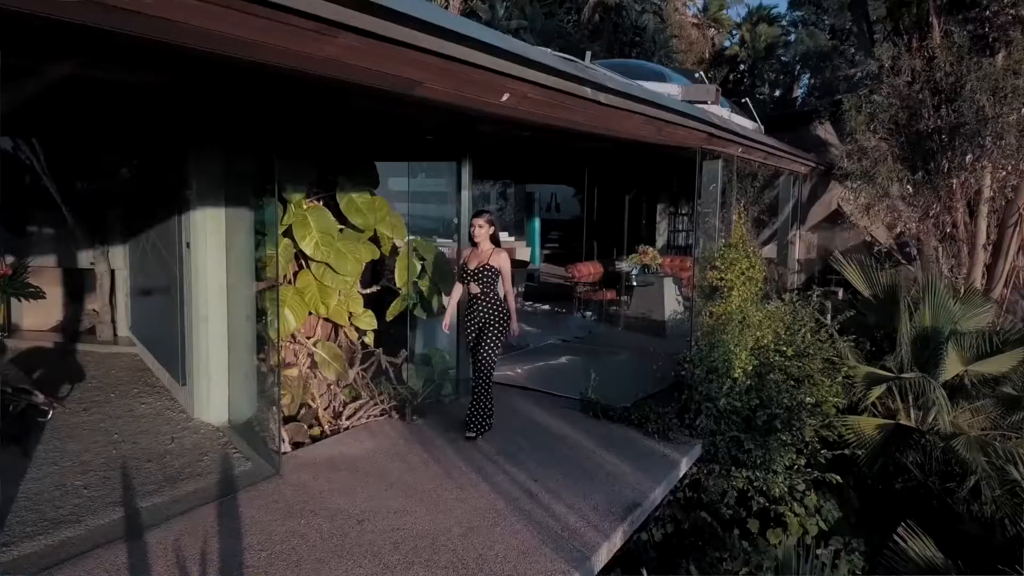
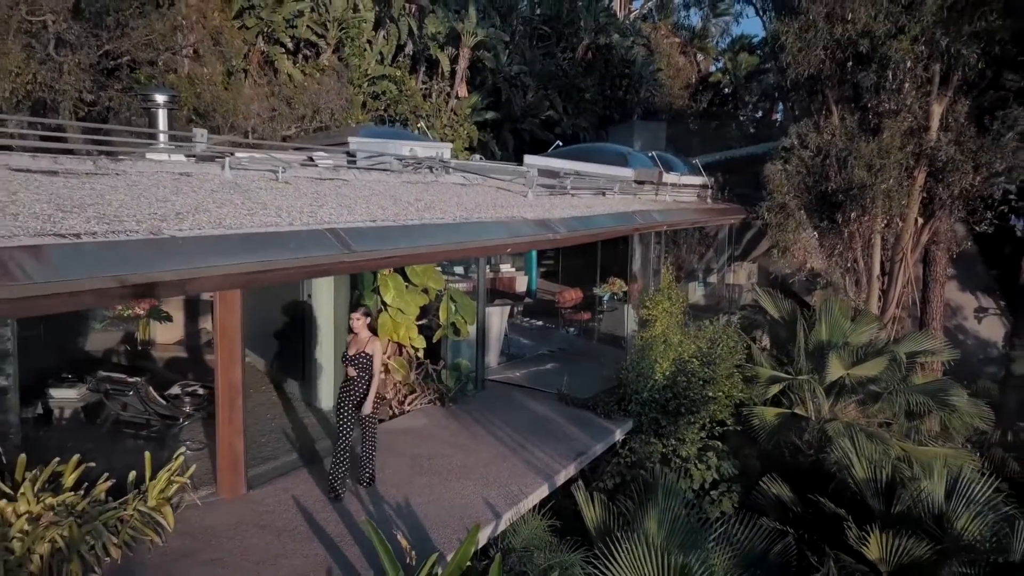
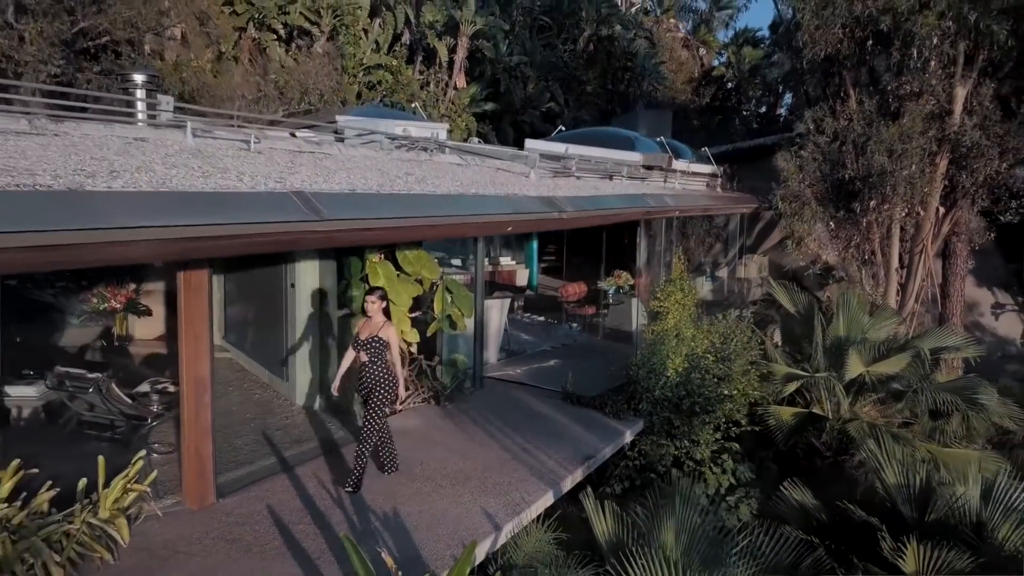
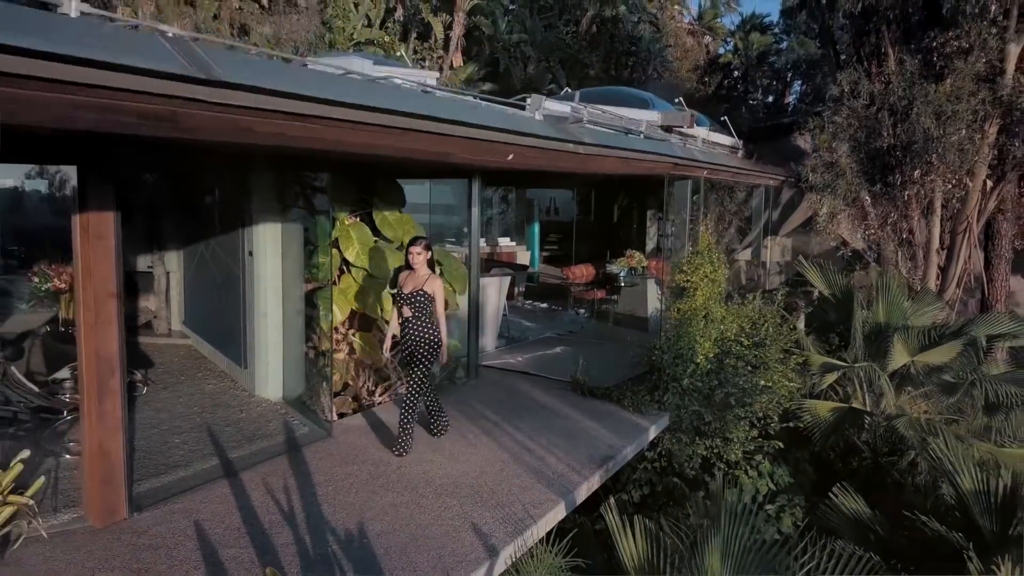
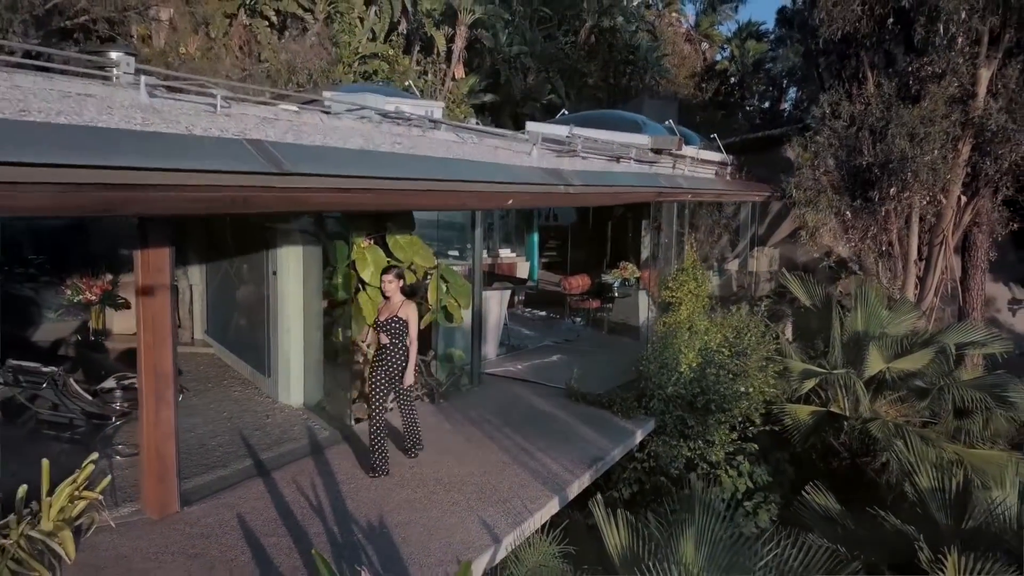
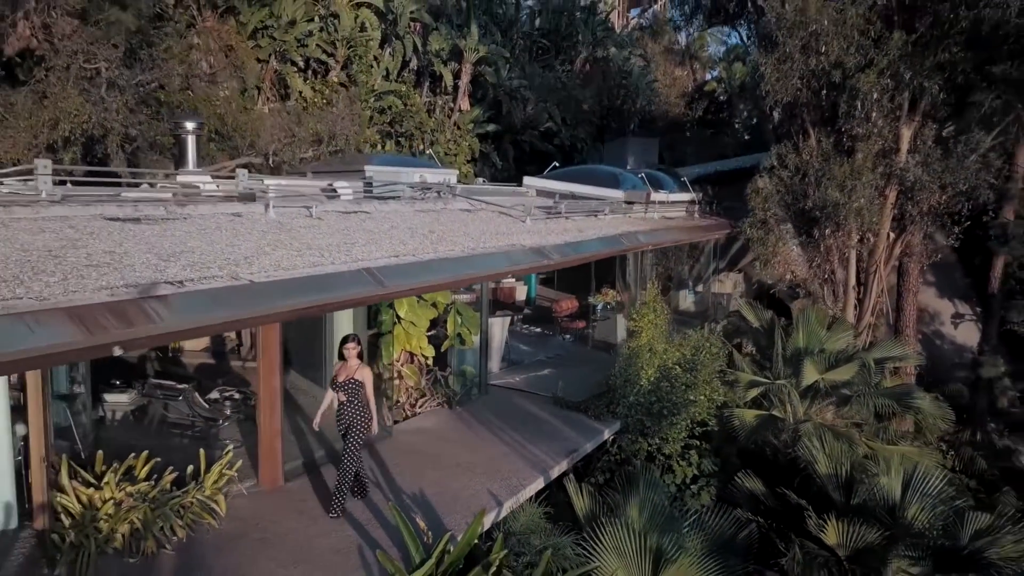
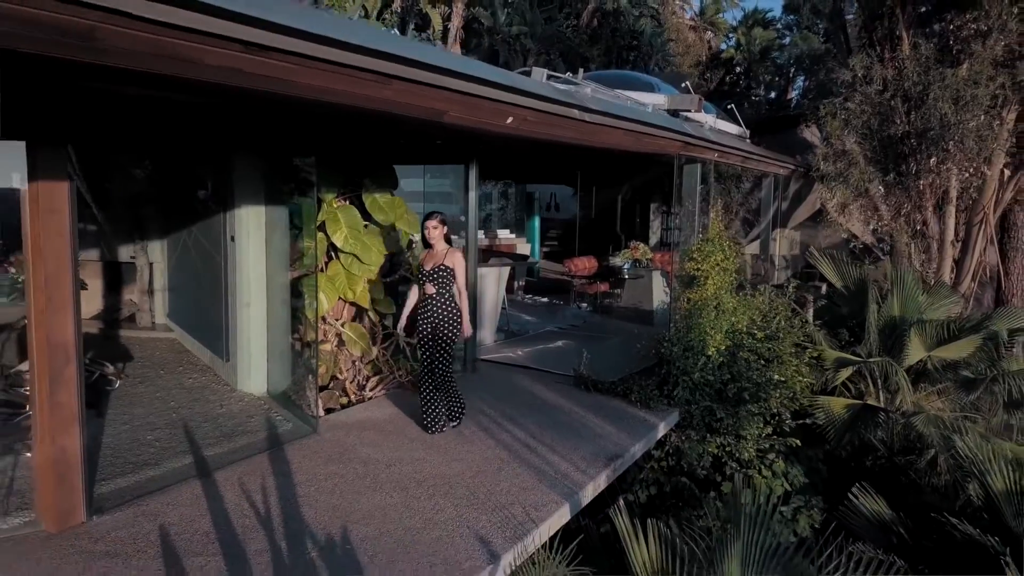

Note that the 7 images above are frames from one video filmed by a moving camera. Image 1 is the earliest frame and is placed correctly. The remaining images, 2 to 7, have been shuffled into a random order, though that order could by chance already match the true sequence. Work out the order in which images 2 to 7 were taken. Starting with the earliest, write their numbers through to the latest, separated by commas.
7, 4, 5, 3, 2, 6
